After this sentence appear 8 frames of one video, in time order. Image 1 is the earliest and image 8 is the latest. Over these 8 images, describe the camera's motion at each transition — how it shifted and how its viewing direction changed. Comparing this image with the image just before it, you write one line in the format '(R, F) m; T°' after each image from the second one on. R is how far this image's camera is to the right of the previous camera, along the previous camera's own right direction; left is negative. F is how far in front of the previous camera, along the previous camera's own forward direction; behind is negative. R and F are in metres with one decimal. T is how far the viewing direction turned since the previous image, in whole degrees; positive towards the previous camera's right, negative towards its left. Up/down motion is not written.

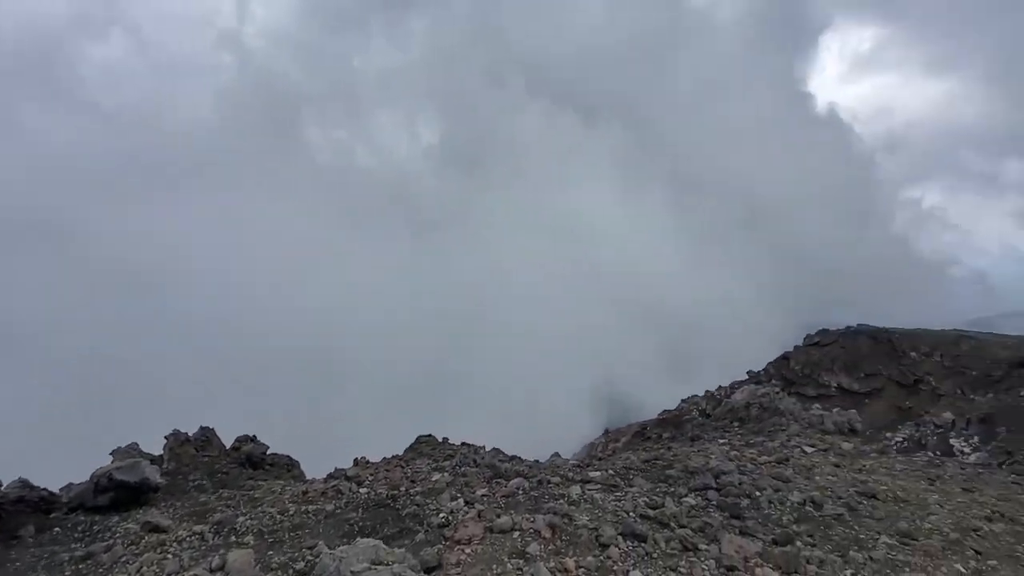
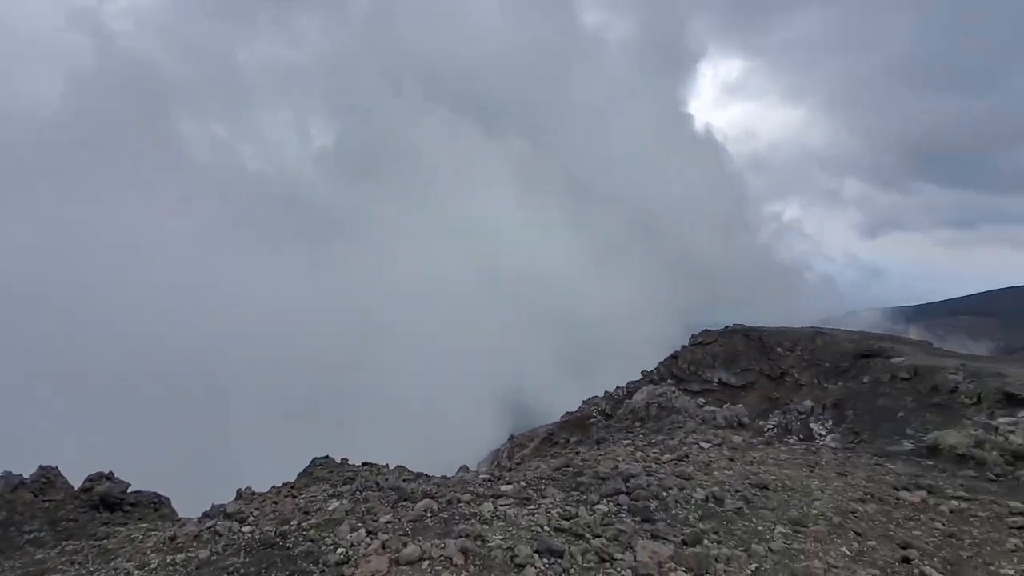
(0.0, +0.6) m; +11°
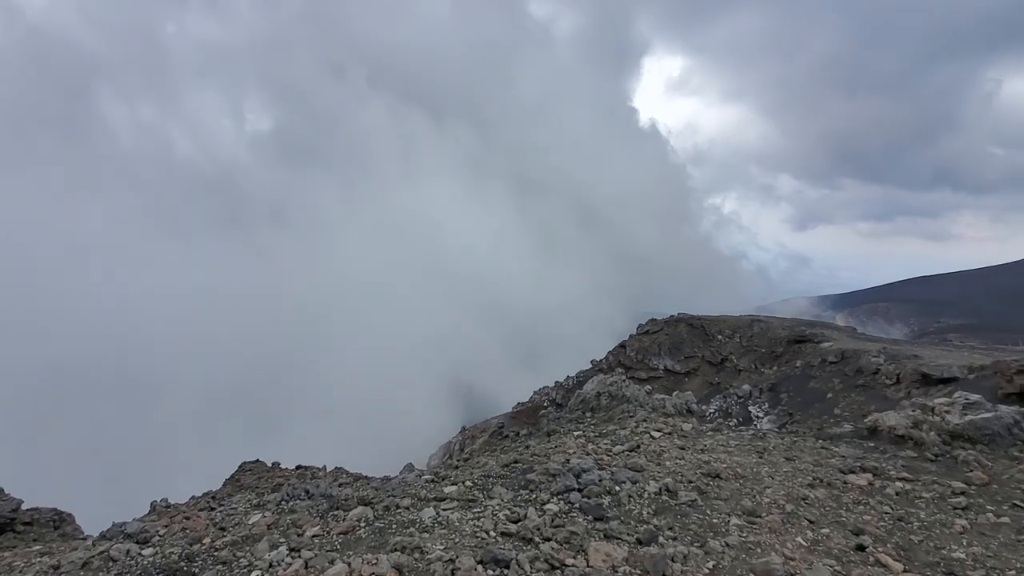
(+0.2, +0.9) m; +5°
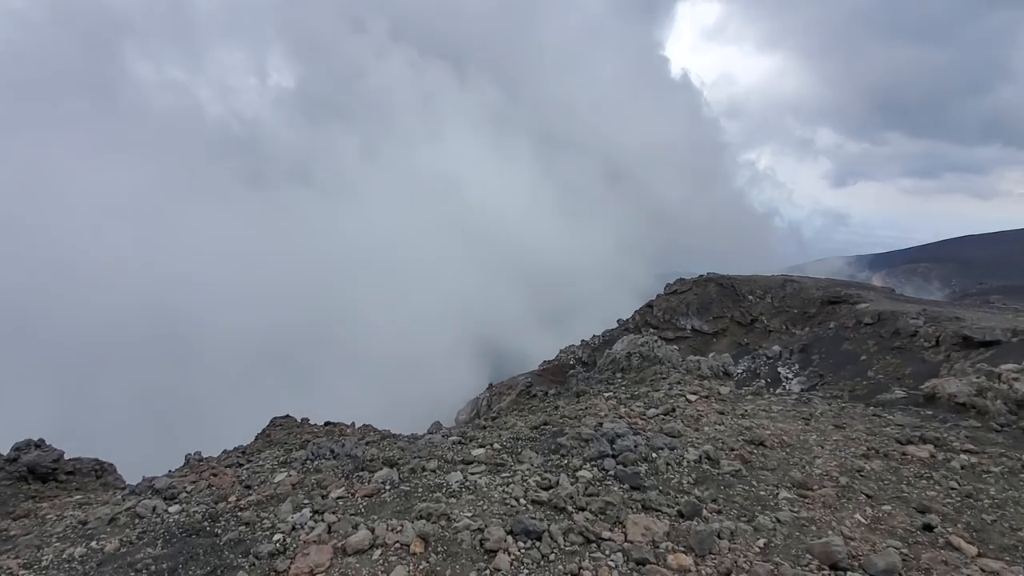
(-0.1, +0.8) m; -3°
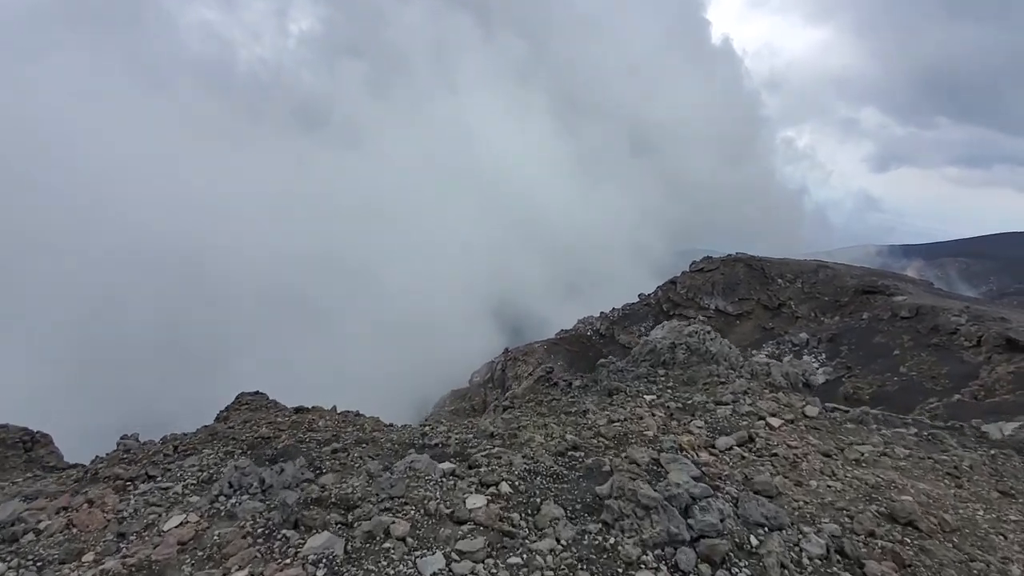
(-0.2, +4.1) m; -2°
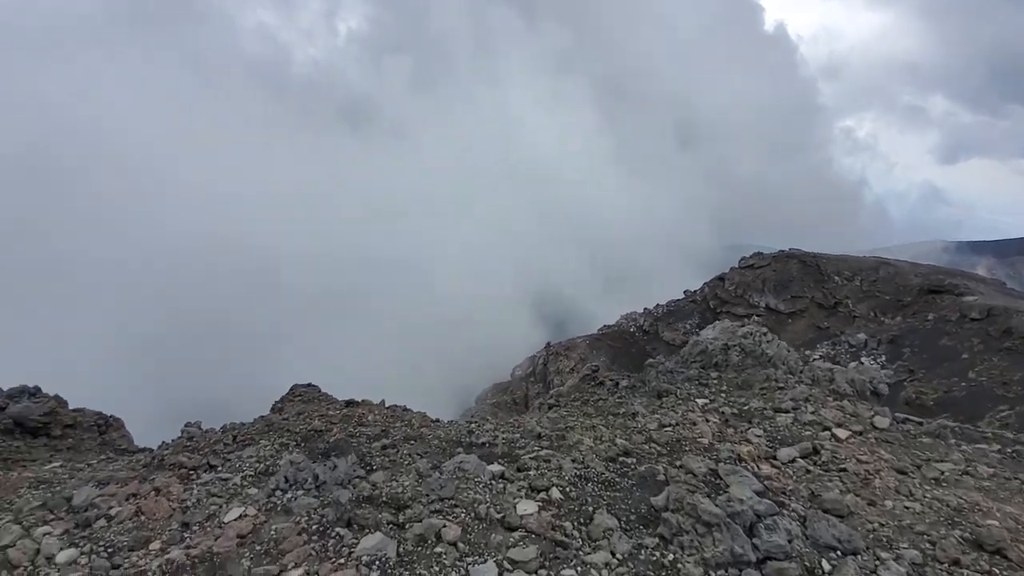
(-0.2, +0.2) m; -5°
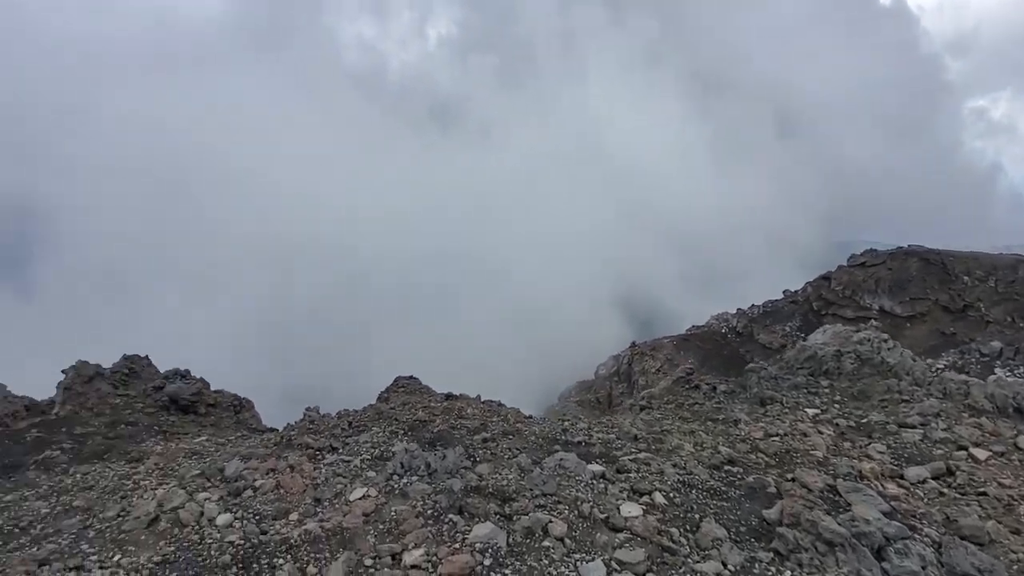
(-0.3, -0.2) m; -9°
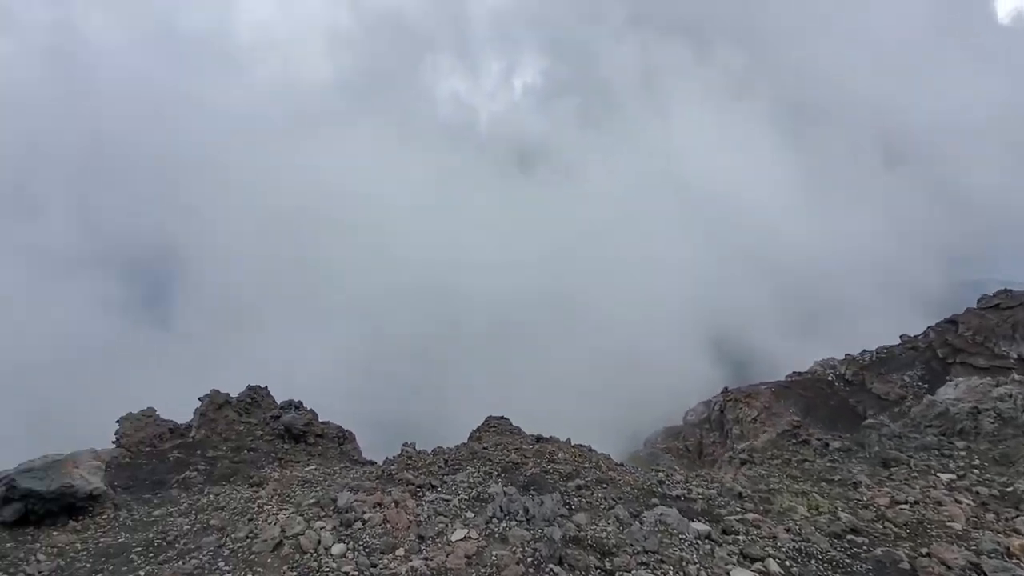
(-0.3, -0.2) m; -9°
